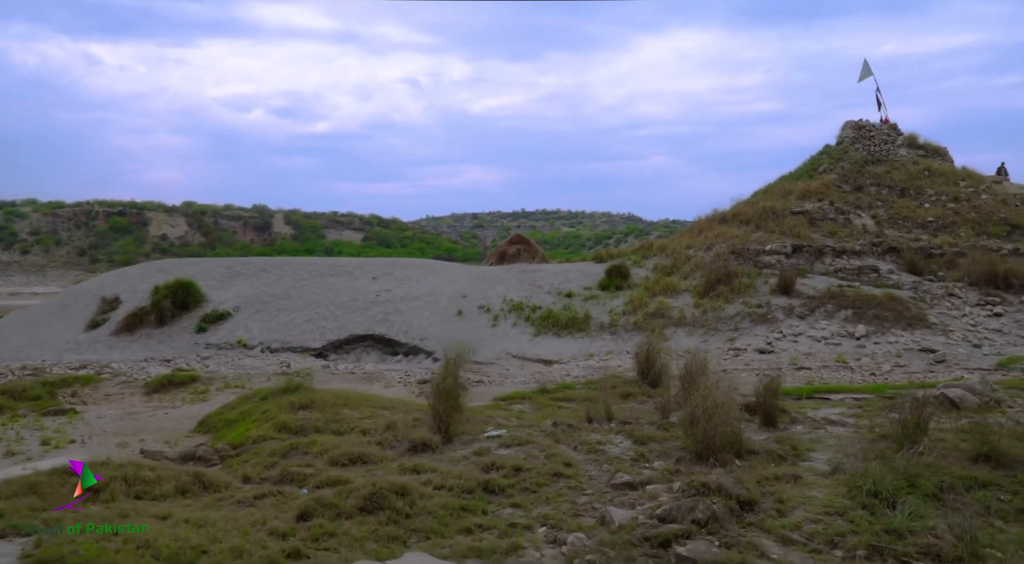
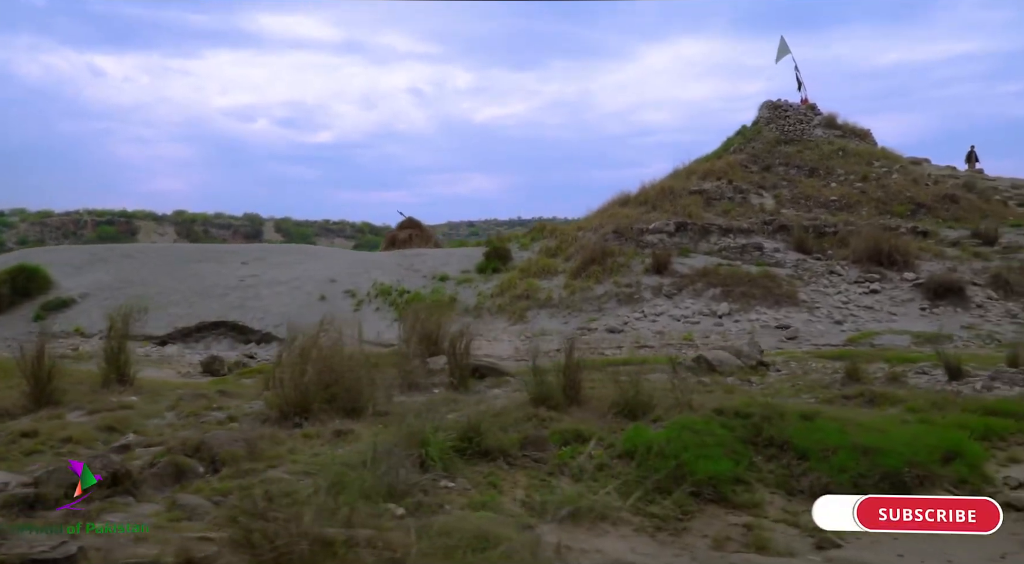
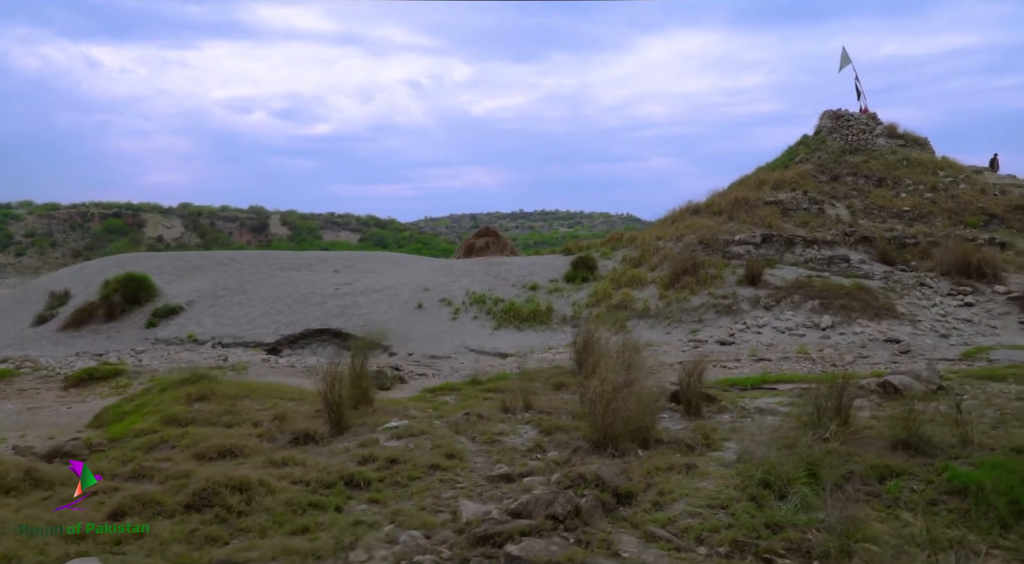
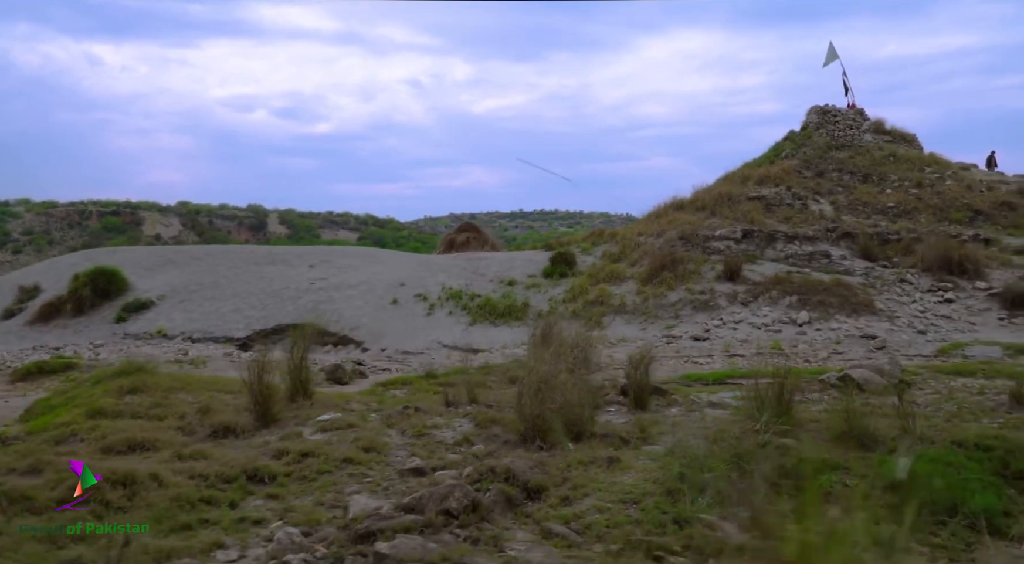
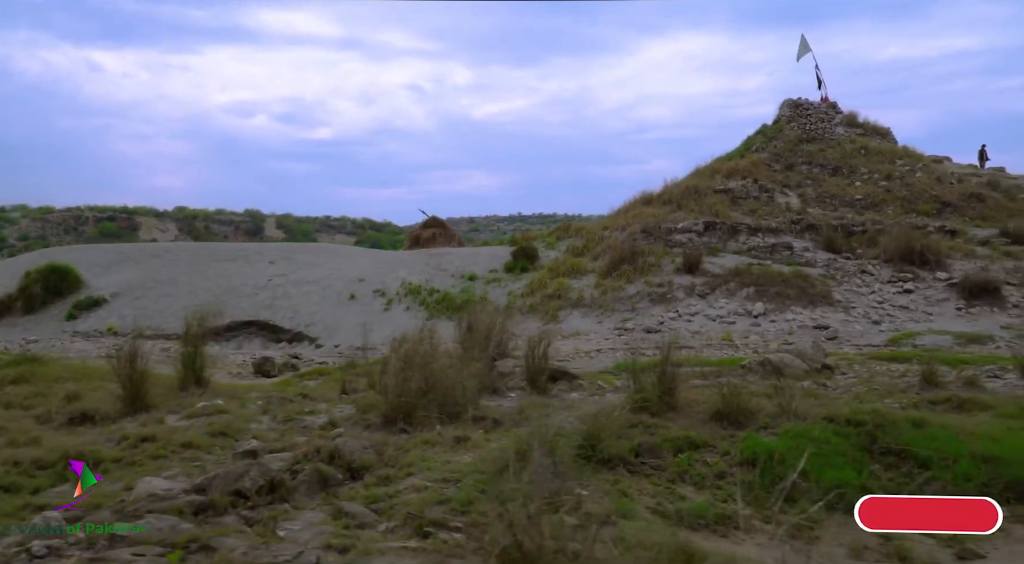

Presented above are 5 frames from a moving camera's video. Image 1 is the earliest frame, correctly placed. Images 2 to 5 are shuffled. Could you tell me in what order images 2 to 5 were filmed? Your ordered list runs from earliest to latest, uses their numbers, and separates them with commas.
3, 4, 5, 2
